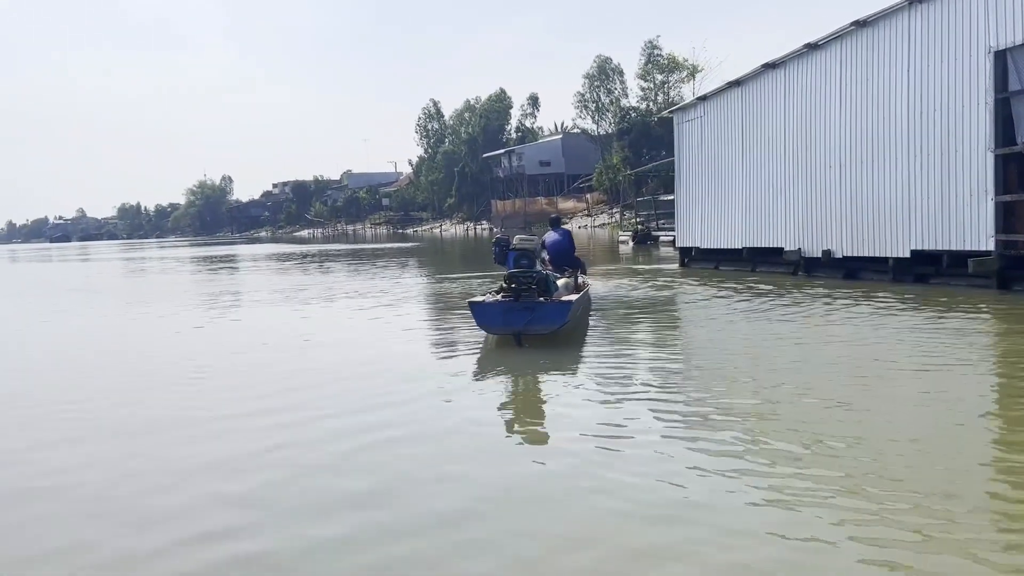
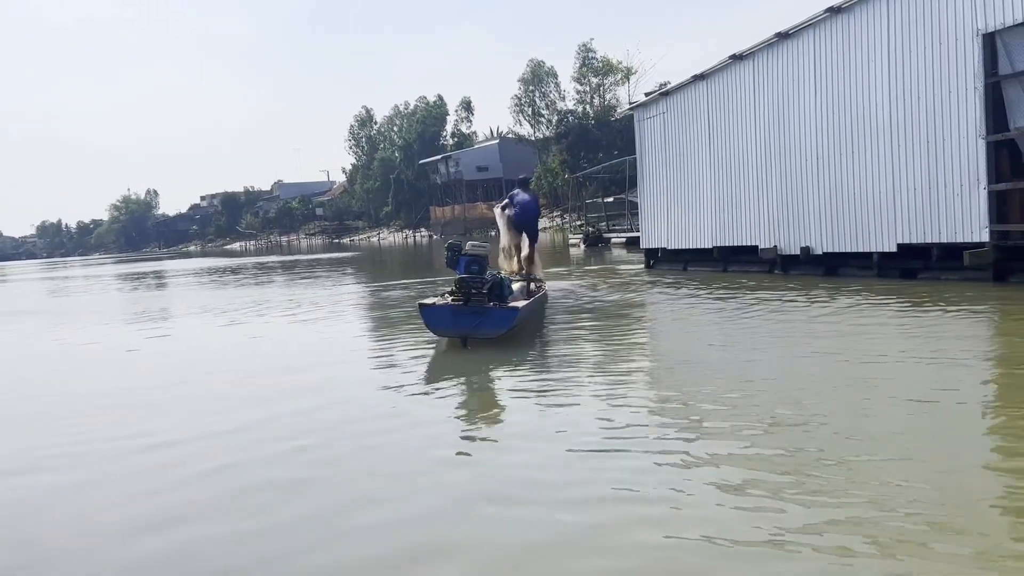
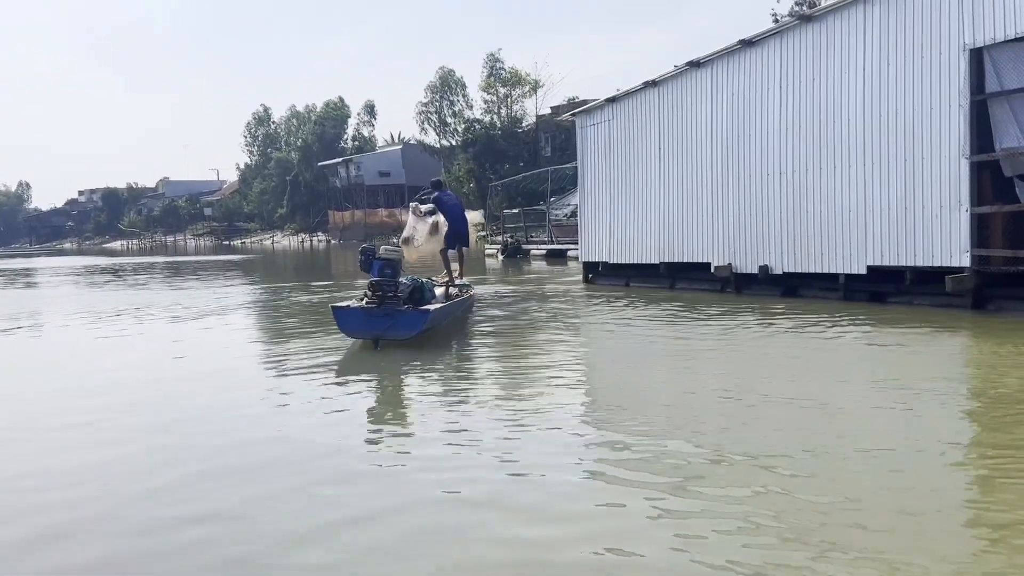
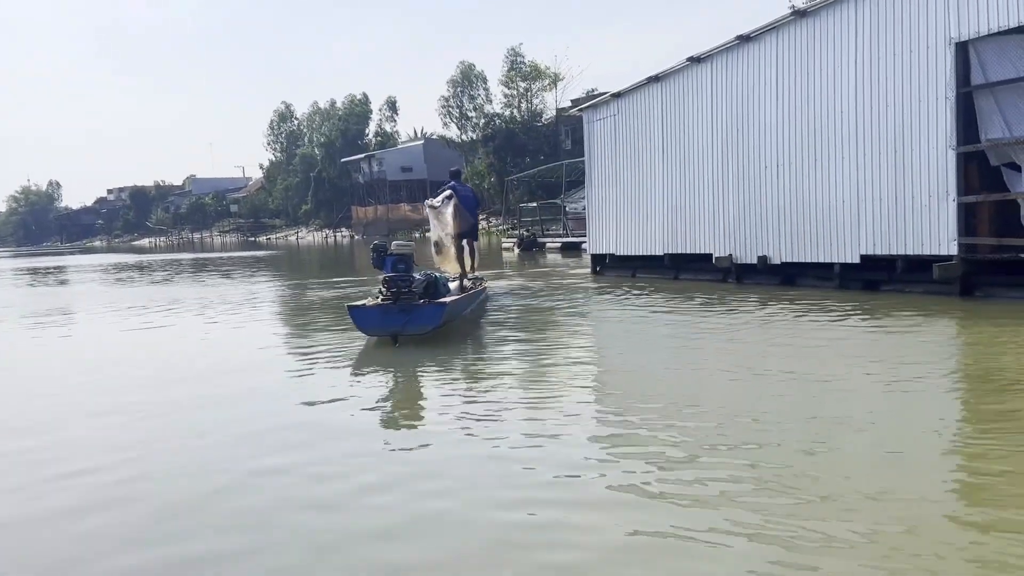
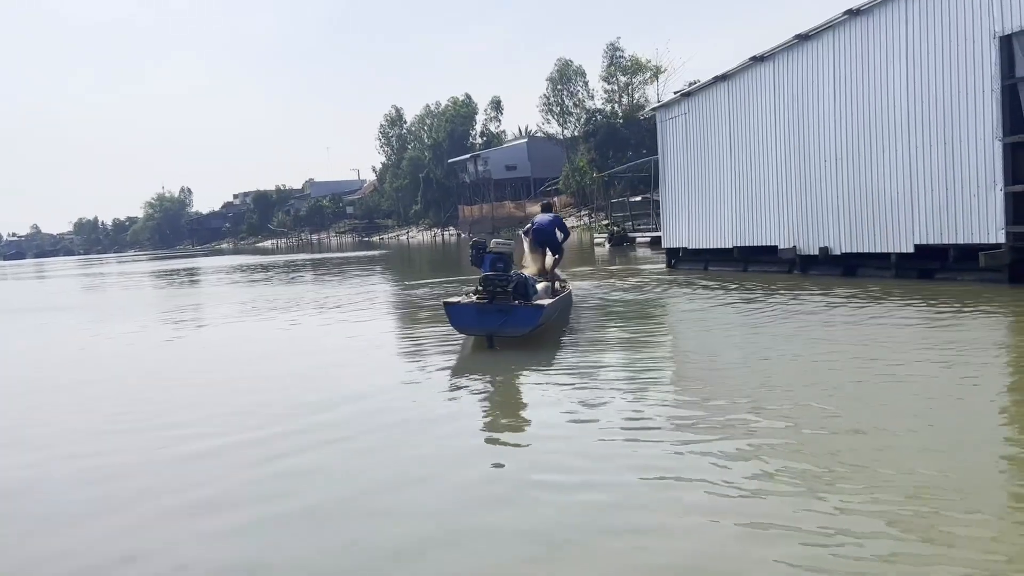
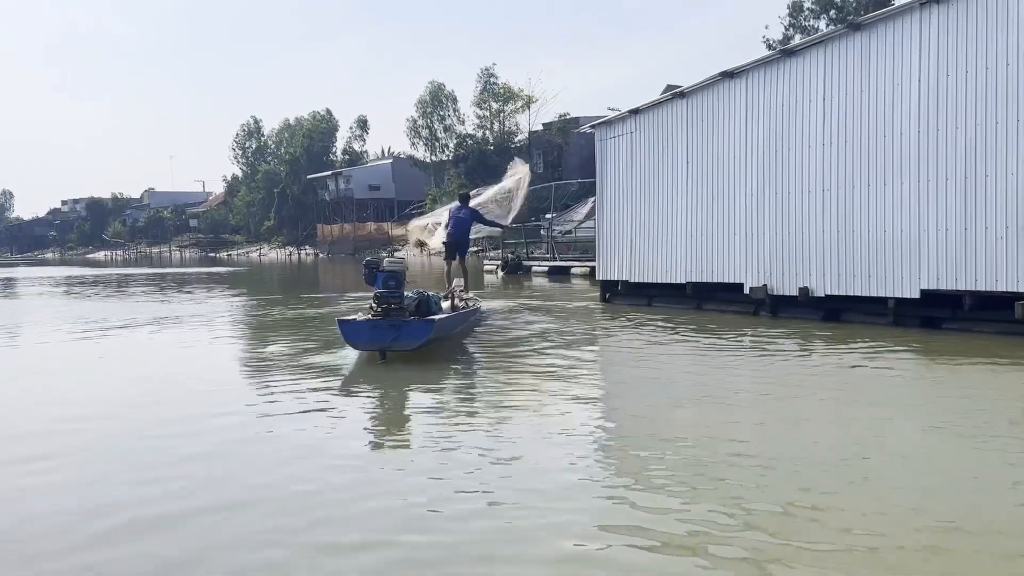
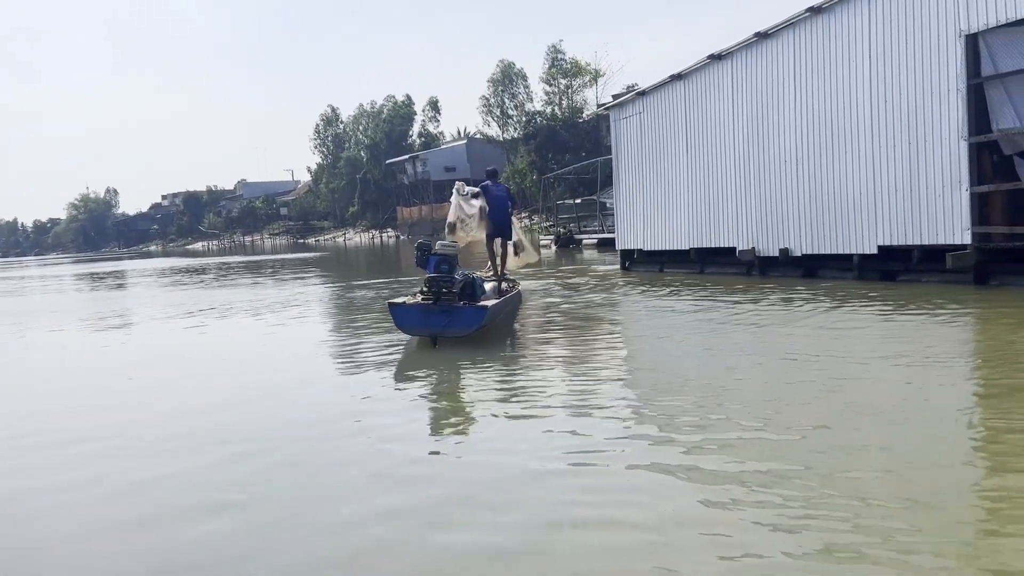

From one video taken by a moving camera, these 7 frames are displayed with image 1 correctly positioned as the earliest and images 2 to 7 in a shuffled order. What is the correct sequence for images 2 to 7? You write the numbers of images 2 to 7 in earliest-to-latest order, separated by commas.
5, 2, 7, 4, 3, 6
